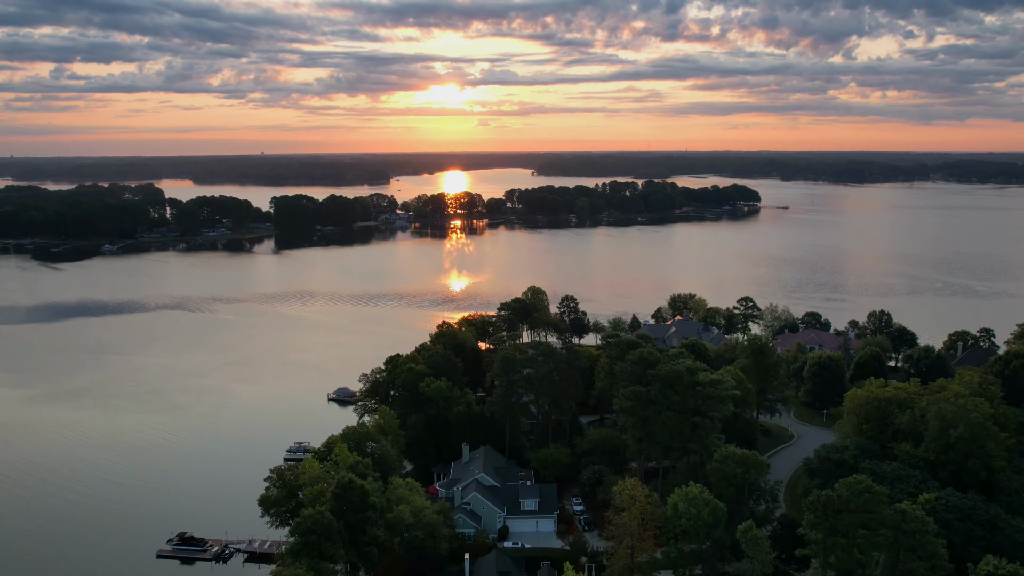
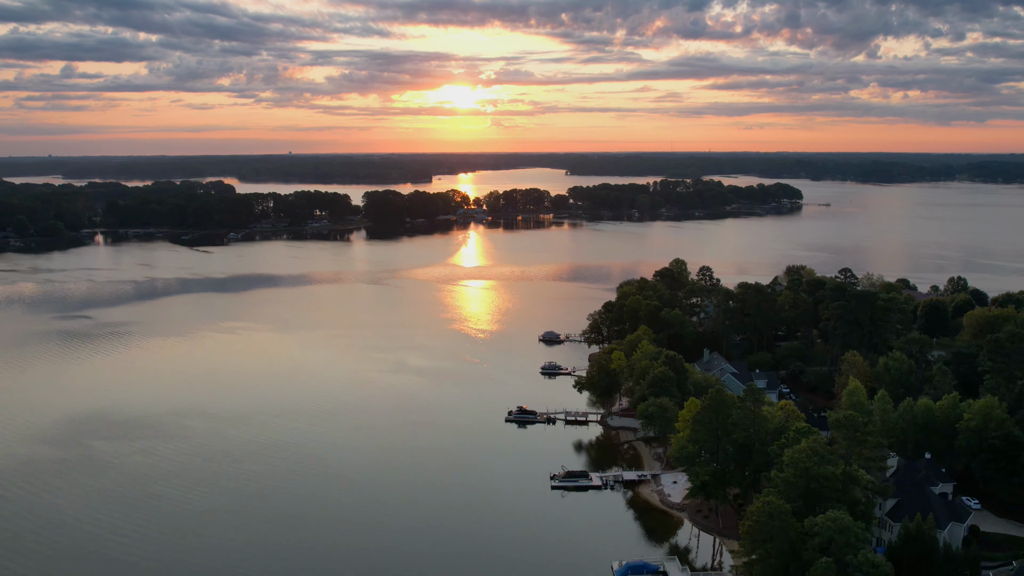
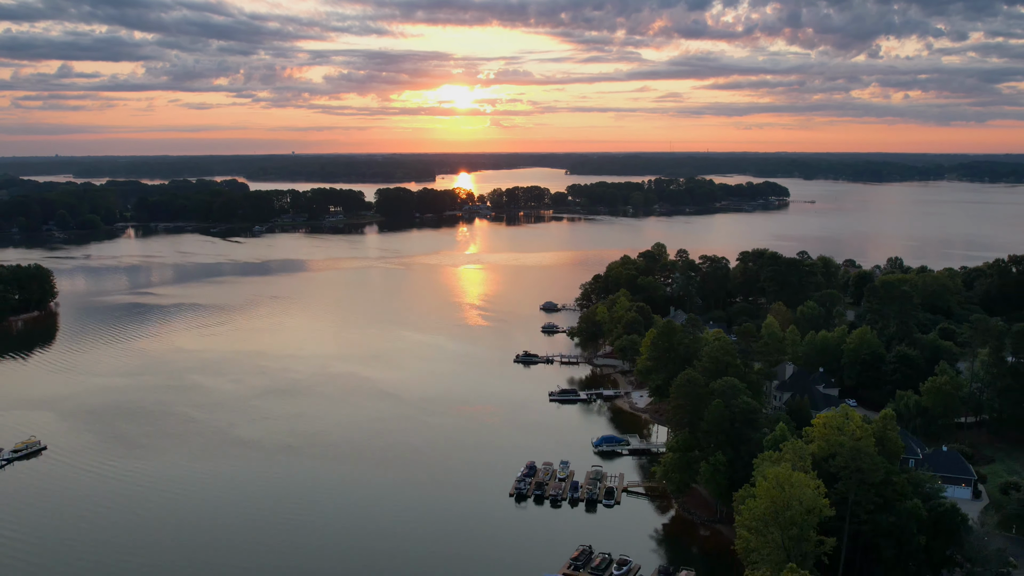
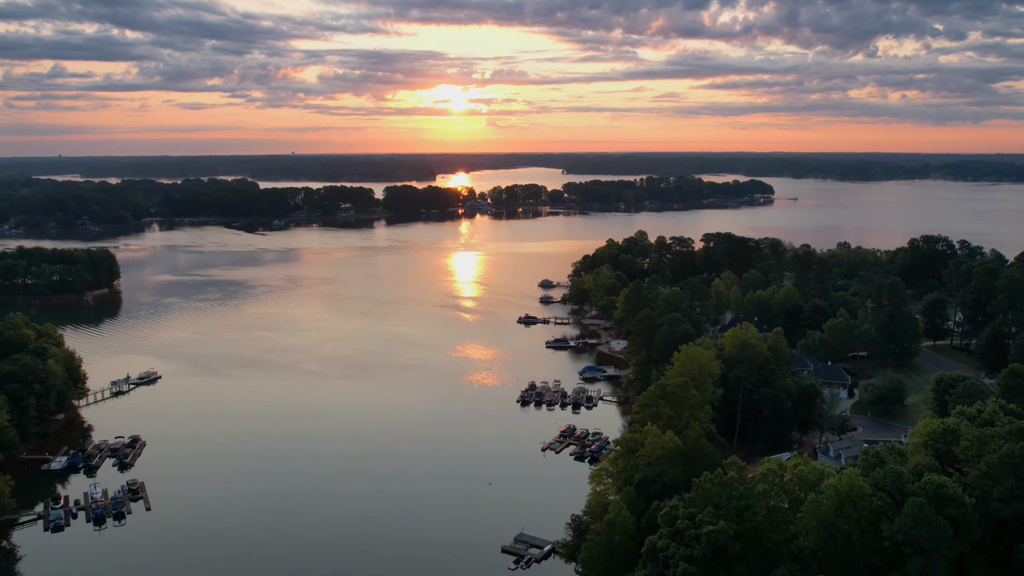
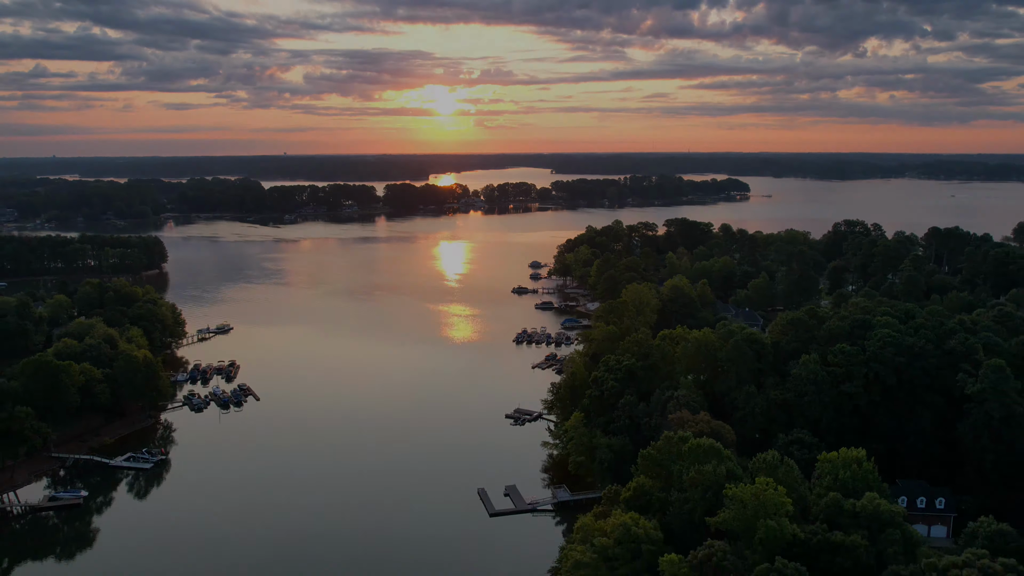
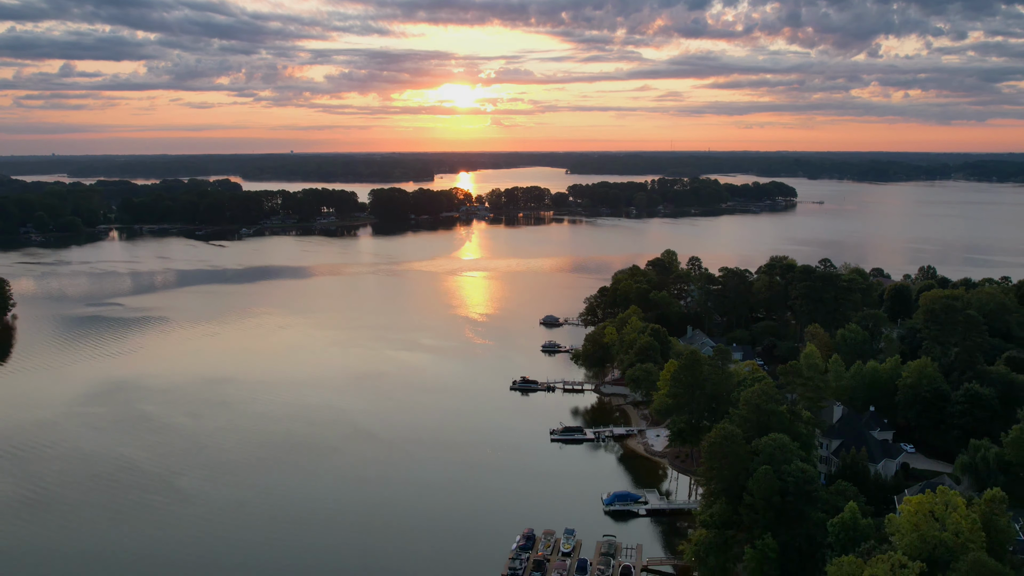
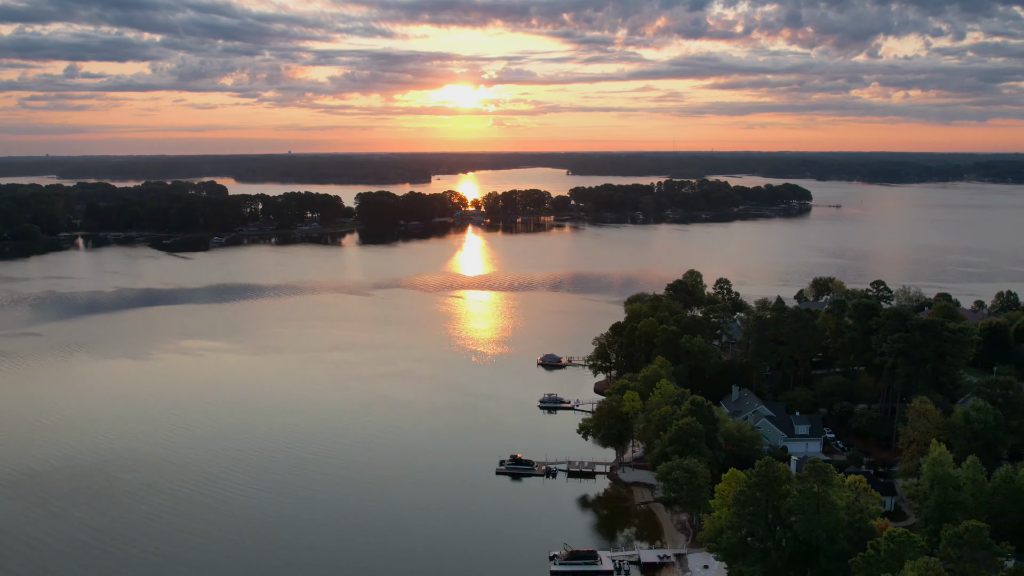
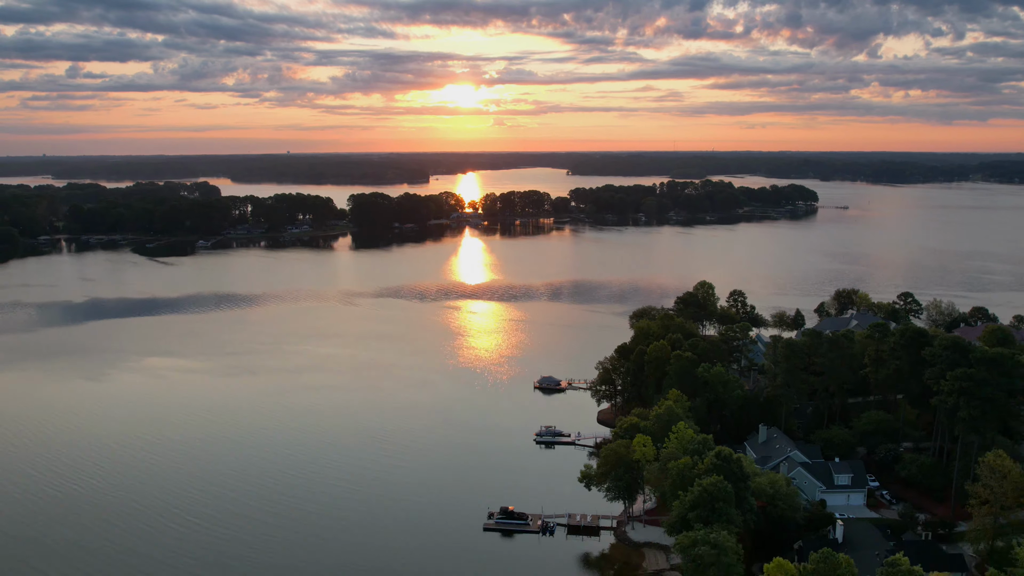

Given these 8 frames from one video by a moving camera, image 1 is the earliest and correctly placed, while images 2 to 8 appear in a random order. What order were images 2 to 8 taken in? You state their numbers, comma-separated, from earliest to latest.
8, 7, 2, 6, 3, 4, 5
